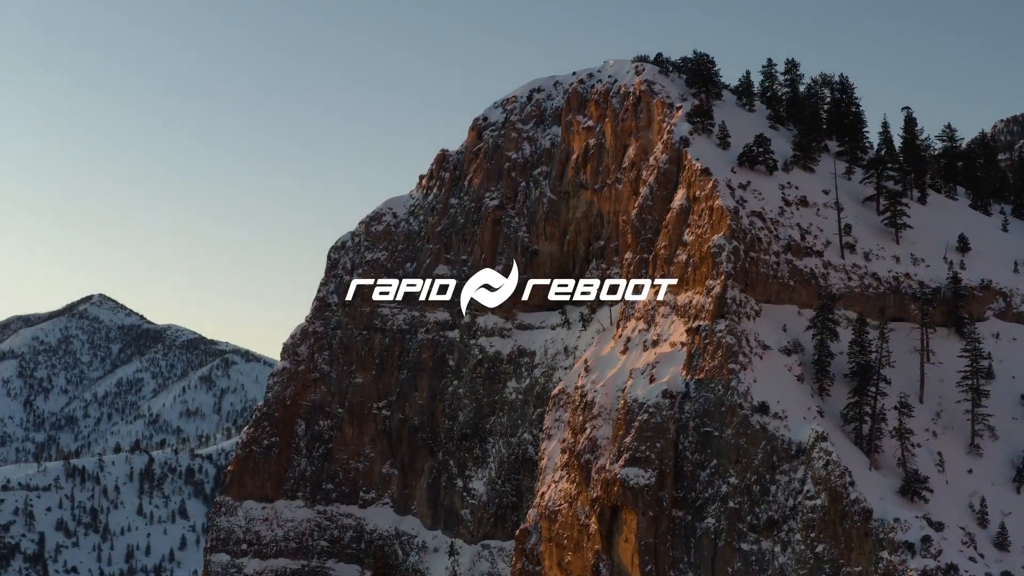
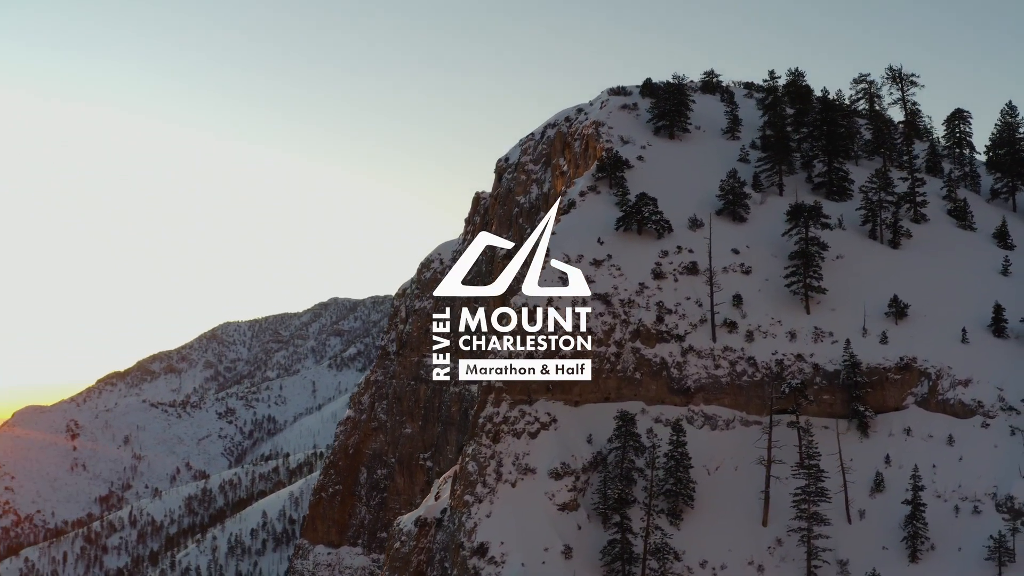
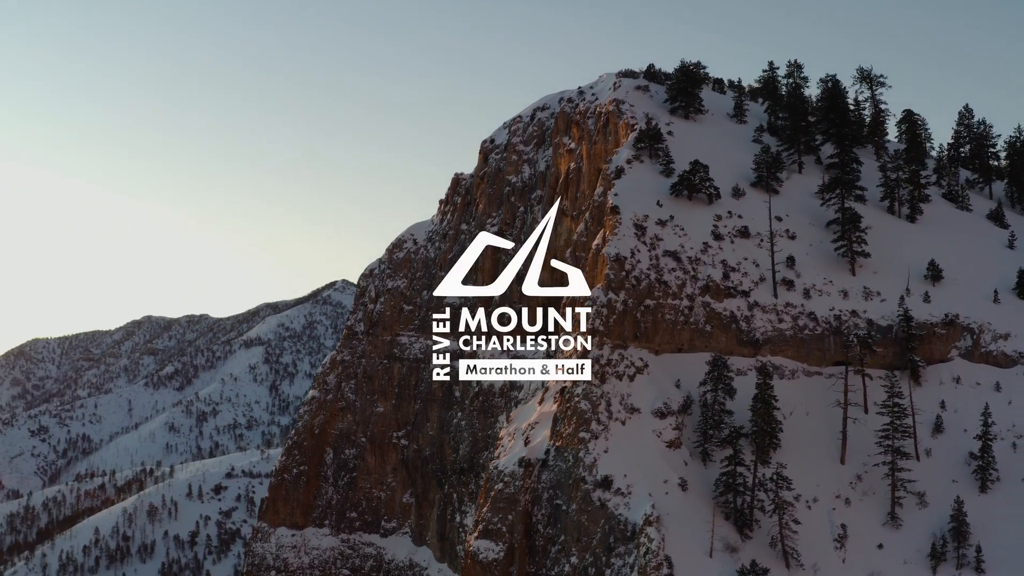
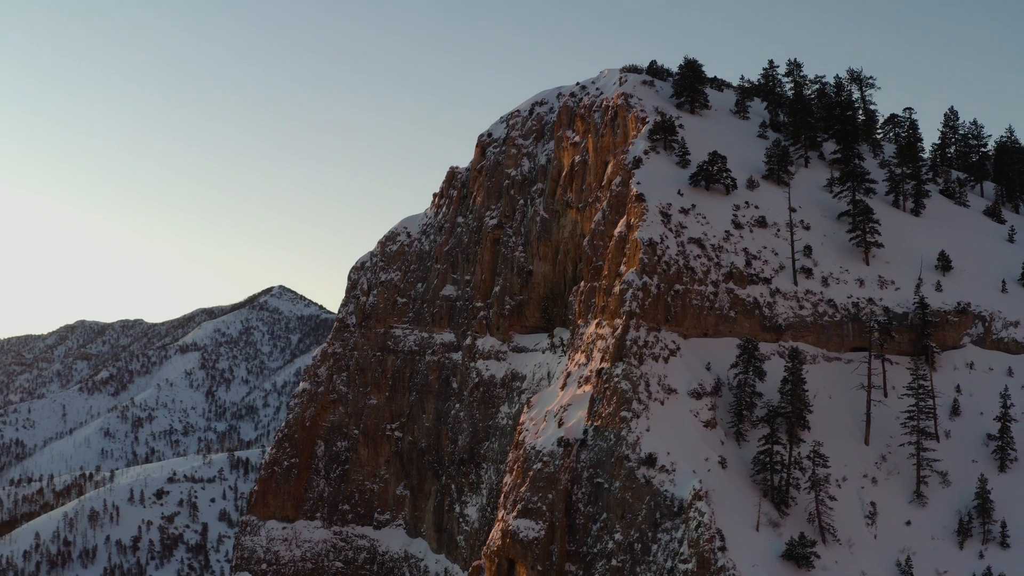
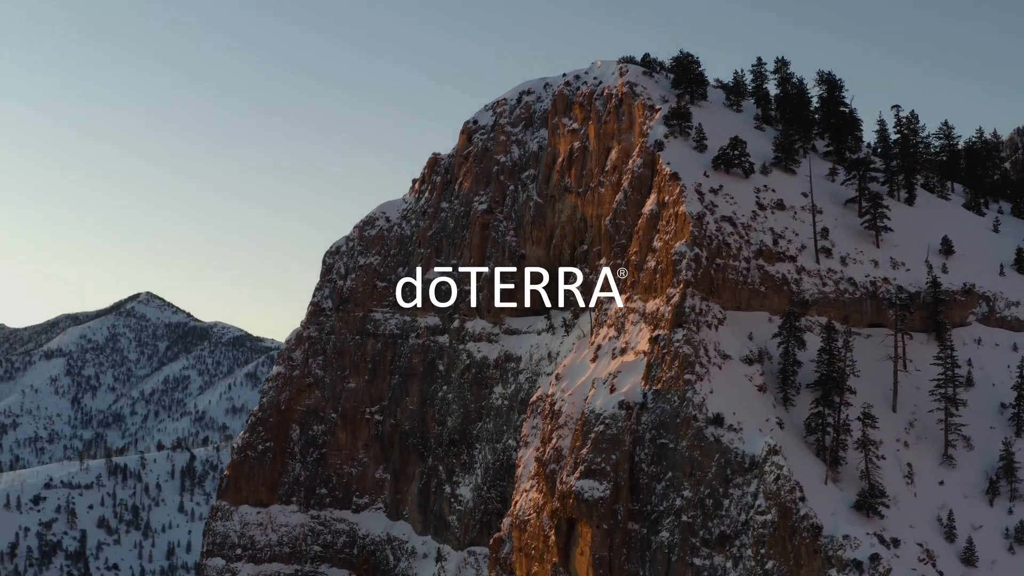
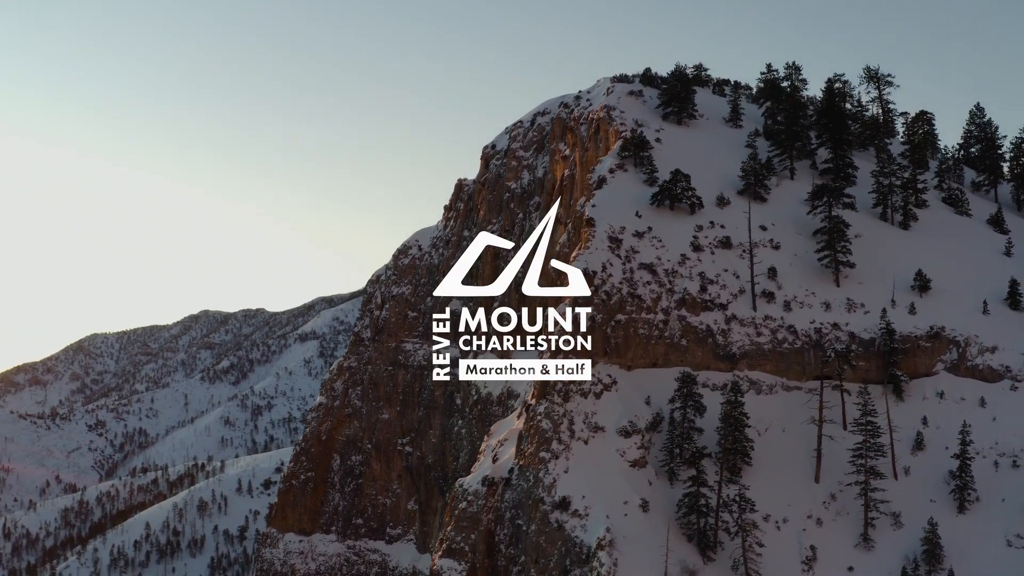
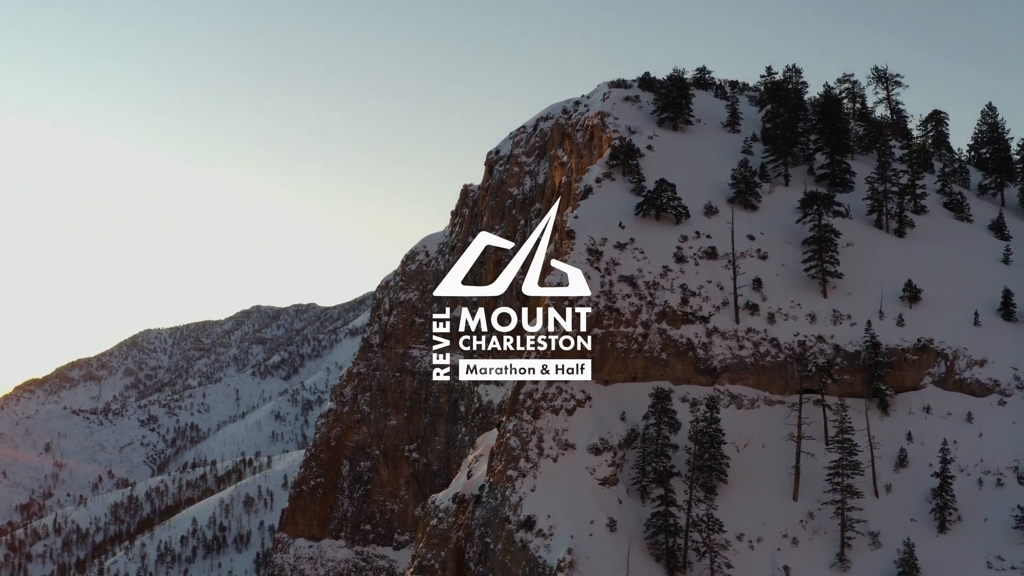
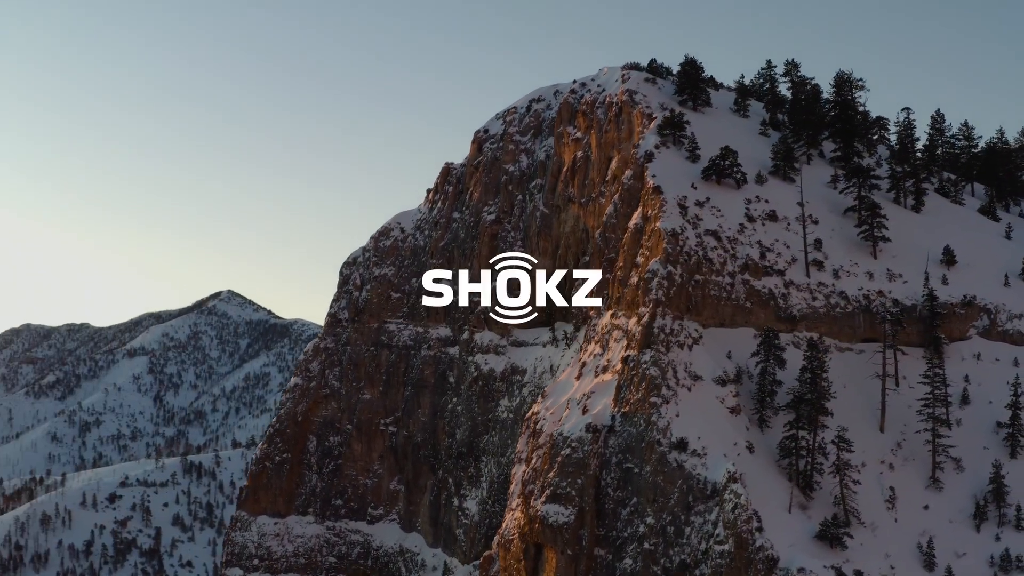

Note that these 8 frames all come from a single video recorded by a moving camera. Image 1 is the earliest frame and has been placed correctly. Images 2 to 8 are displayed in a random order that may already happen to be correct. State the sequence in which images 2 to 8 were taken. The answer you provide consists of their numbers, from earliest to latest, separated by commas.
5, 8, 4, 3, 6, 7, 2
